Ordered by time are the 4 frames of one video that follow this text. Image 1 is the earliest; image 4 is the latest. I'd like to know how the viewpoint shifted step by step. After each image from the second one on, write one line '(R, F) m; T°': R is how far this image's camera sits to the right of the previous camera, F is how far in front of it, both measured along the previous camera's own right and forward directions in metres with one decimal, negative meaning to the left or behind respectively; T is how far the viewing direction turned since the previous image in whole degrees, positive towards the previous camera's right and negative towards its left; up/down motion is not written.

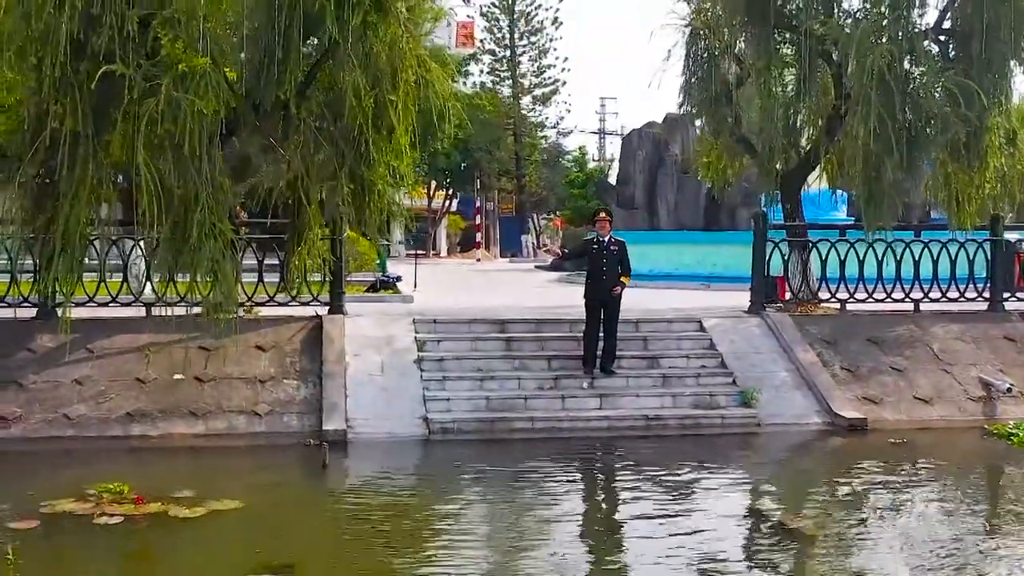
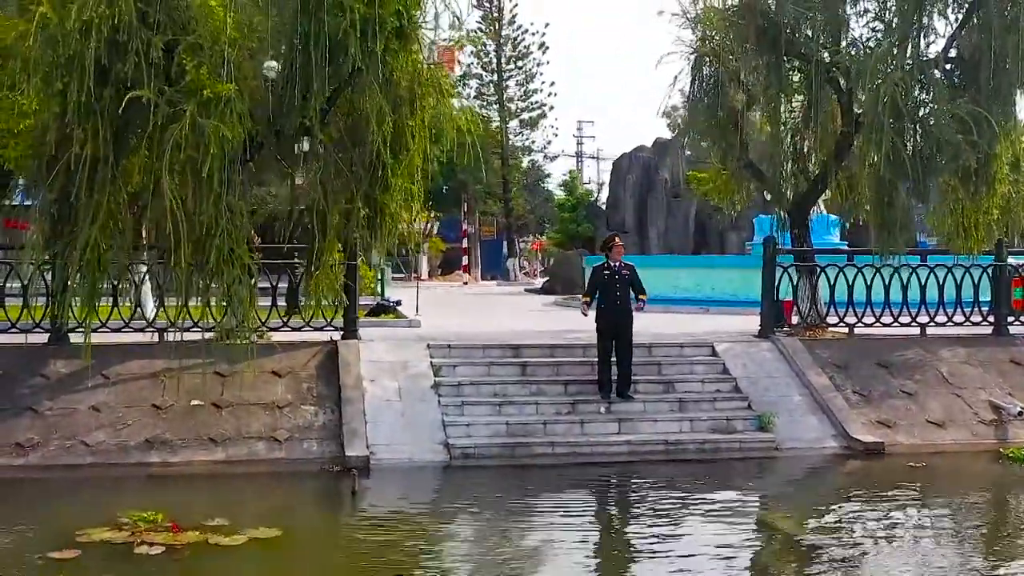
(-0.4, 0.0) m; +1°
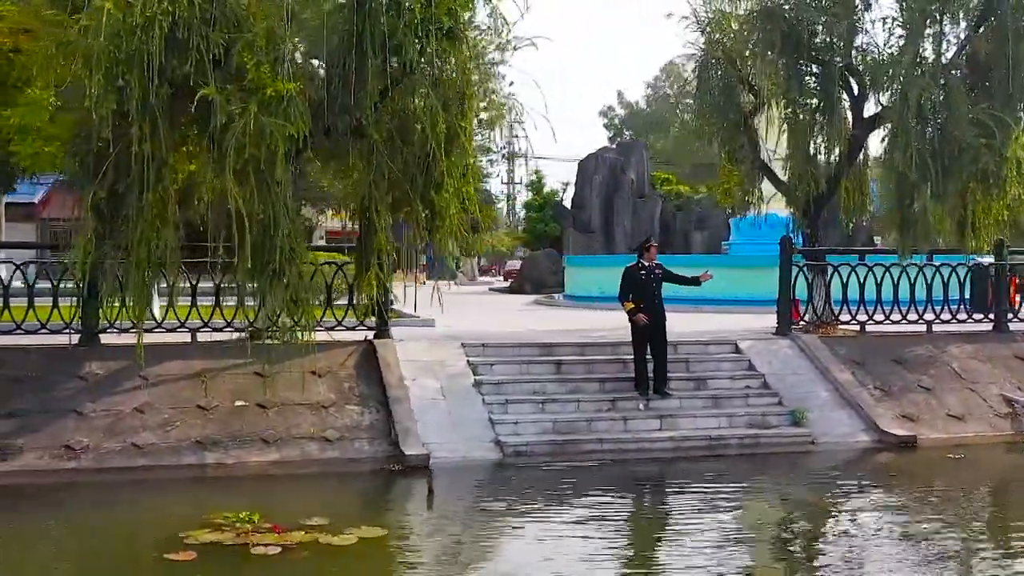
(-1.0, -0.1) m; +4°
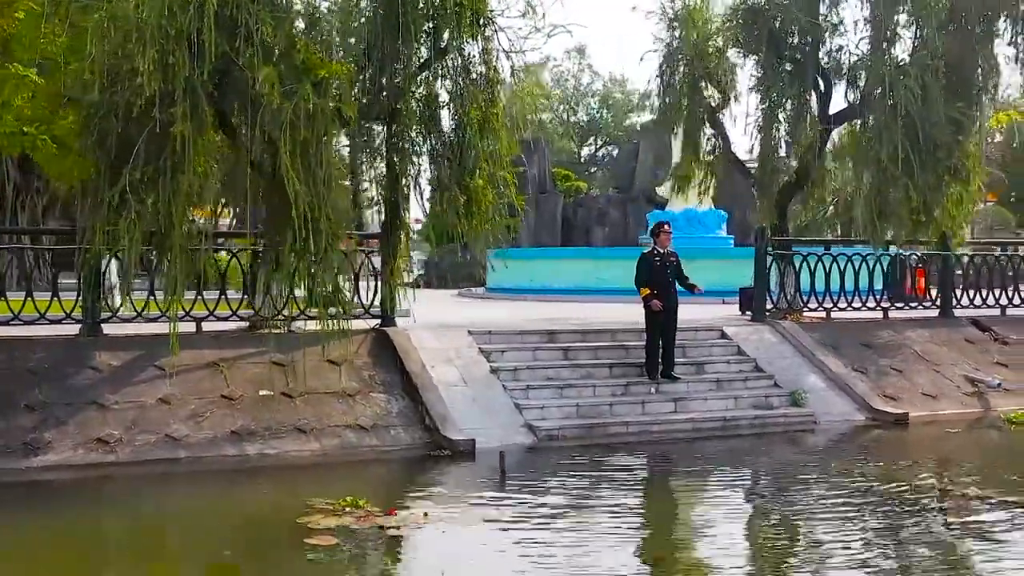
(-1.5, 0.0) m; +8°
